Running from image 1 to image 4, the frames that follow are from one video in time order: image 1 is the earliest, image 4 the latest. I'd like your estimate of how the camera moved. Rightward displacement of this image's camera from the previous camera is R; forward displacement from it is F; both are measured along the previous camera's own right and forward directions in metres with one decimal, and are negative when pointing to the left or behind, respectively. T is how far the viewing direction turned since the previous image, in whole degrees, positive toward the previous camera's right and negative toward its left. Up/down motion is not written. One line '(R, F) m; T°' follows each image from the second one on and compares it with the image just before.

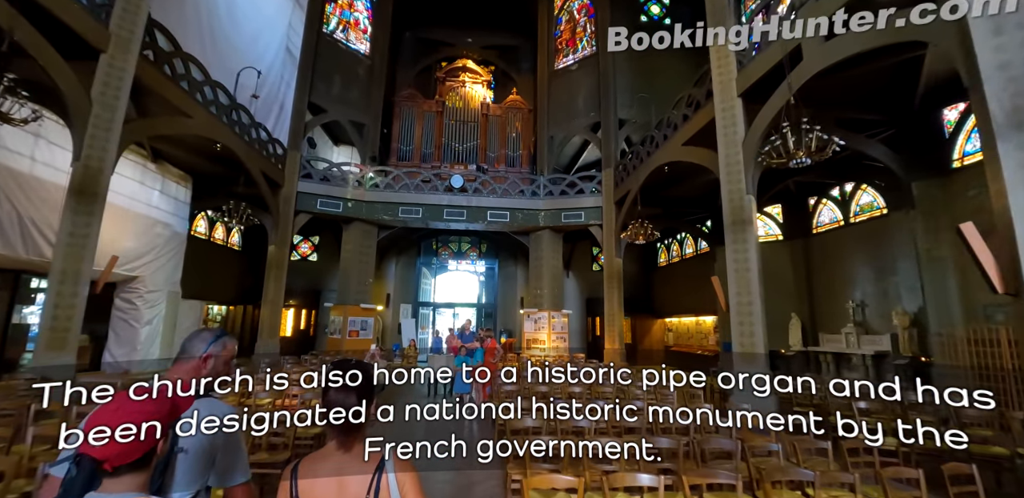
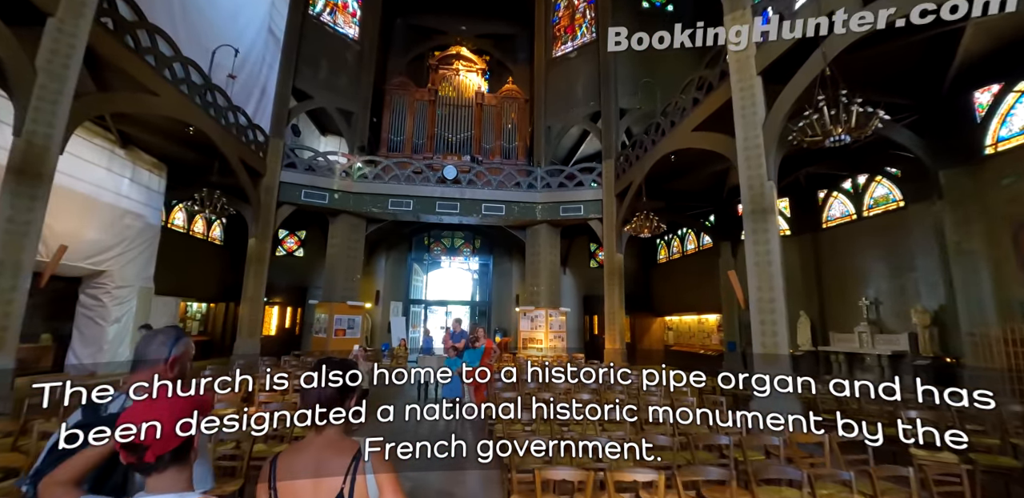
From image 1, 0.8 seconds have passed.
(-0.1, +0.6) m; +1°
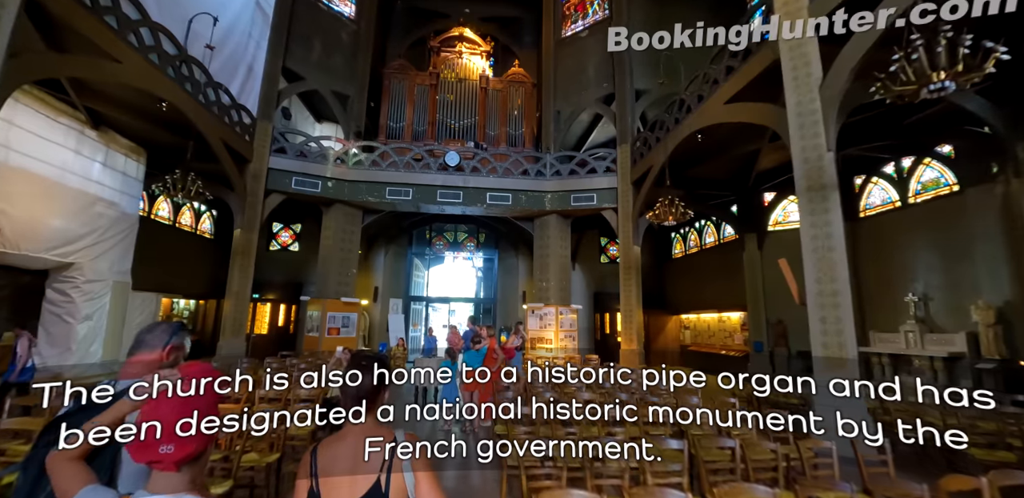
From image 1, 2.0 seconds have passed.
(-0.1, +0.8) m; 0°
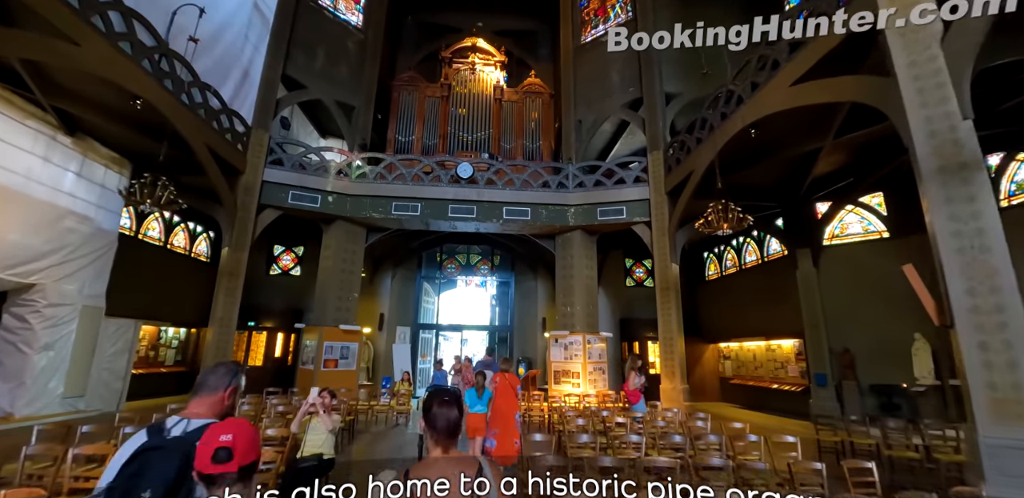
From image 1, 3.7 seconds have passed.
(-0.2, +1.1) m; -1°
